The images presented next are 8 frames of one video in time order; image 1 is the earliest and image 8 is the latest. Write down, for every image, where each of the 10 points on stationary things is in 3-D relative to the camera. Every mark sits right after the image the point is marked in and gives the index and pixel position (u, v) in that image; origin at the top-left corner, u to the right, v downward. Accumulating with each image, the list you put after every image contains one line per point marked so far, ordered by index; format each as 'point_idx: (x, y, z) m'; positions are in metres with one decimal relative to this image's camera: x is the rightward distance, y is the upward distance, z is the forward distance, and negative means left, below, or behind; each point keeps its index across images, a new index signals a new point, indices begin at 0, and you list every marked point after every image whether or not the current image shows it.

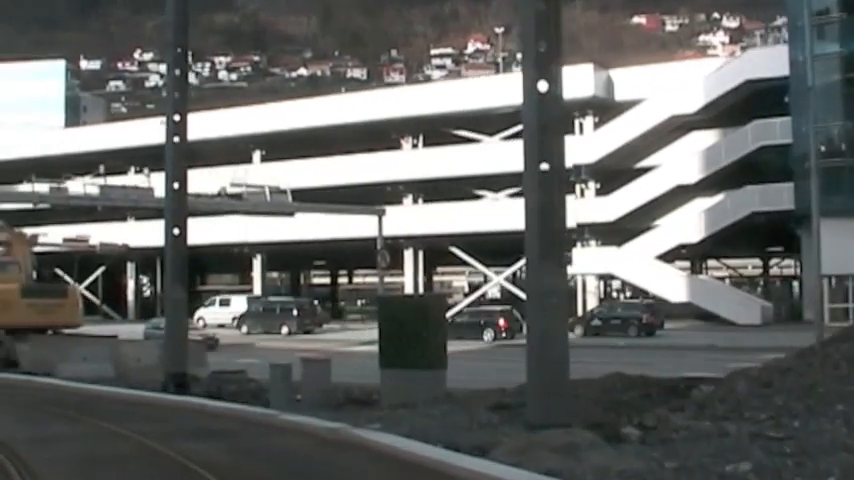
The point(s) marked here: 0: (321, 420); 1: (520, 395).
0: (-1.0, -1.7, +14.5) m
1: (+0.9, -1.5, +15.0) m
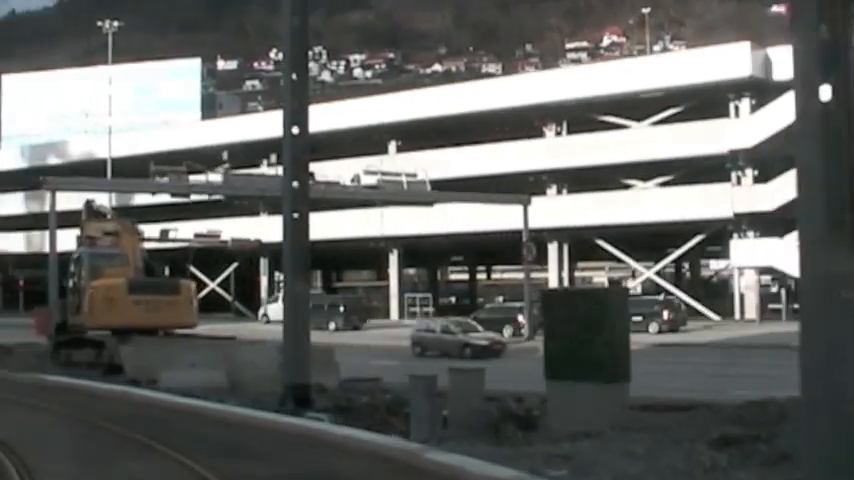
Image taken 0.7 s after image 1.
0: (+0.4, -1.5, +10.8) m
1: (+2.3, -1.3, +11.2) m
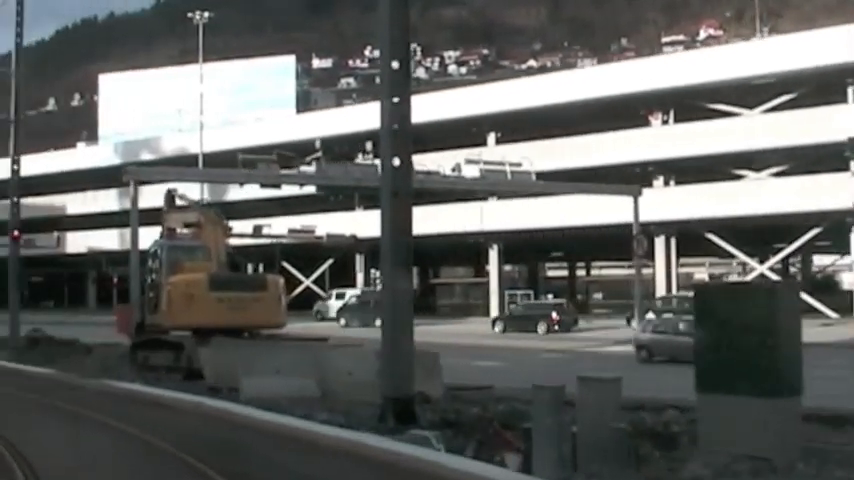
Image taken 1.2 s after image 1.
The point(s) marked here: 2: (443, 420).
0: (+1.2, -1.4, +8.2) m
1: (+3.1, -1.2, +8.4) m
2: (+0.2, -1.9, +16.5) m
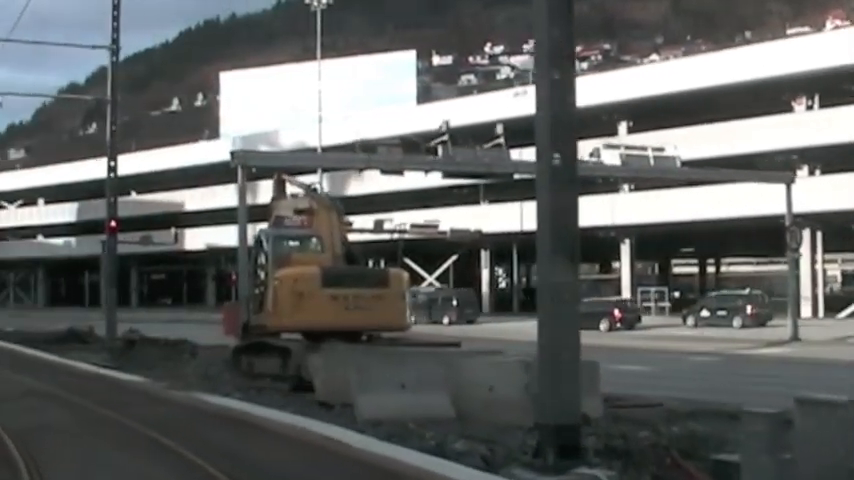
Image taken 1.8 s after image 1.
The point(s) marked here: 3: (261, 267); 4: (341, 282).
0: (+1.9, -1.3, +4.9) m
1: (+3.9, -1.0, +5.0) m
2: (+1.5, -1.8, +13.2) m
3: (-2.1, -0.3, +19.9) m
4: (-1.0, -0.5, +18.4) m
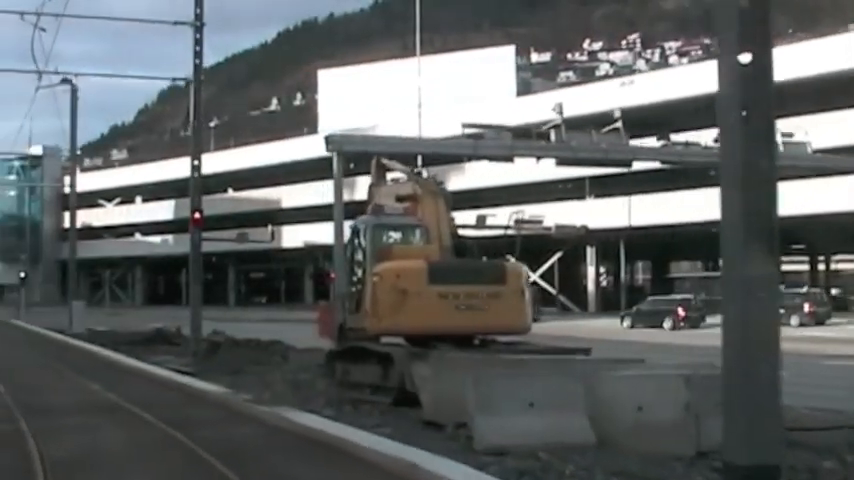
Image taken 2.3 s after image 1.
0: (+2.3, -1.2, +2.2) m
1: (+4.3, -0.9, +2.1) m
2: (+2.5, -1.6, +10.5) m
3: (-0.8, -0.2, +17.4) m
4: (+0.2, -0.4, +15.8) m
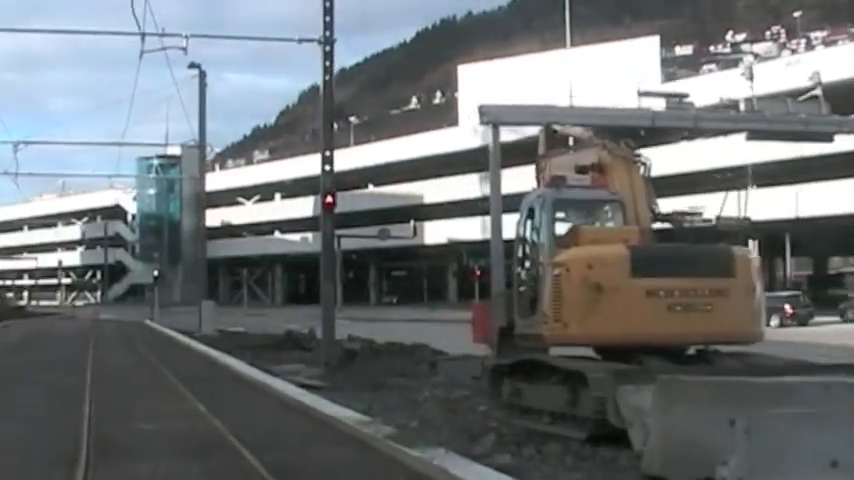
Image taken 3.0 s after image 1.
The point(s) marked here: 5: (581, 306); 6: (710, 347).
0: (+2.6, -1.0, -2.0) m
1: (+4.5, -0.8, -2.3) m
2: (+3.5, -1.5, +6.3) m
3: (+0.9, -0.1, +13.4) m
4: (+1.8, -0.2, +11.8) m
5: (+1.2, -0.5, +11.8) m
6: (+2.2, -0.8, +12.0) m
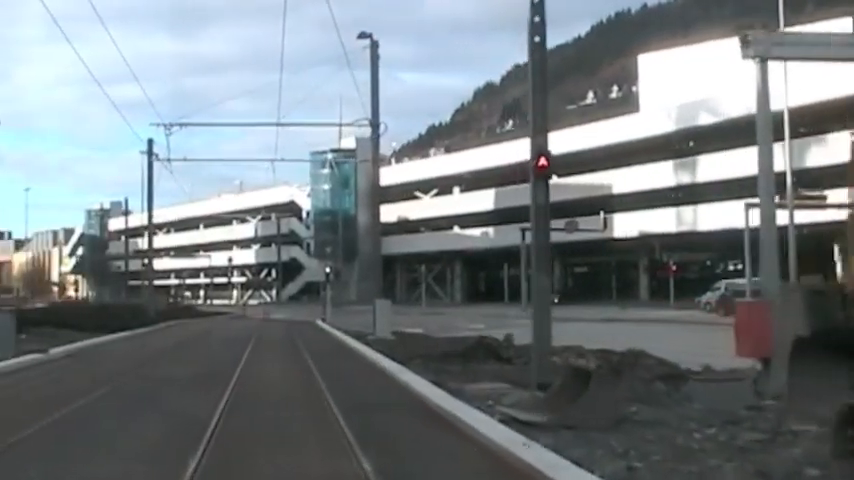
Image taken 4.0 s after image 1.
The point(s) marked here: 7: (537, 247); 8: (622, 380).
0: (+2.4, -0.8, -7.7) m
1: (+4.3, -0.5, -8.2) m
2: (+4.3, -1.2, +0.4) m
3: (+2.5, +0.2, +7.8) m
4: (+3.2, 0.0, +6.1) m
5: (+2.6, -0.3, +6.2) m
6: (+3.7, -0.6, +6.3) m
7: (+1.2, +0.1, +17.9) m
8: (+2.0, -1.4, +16.3) m
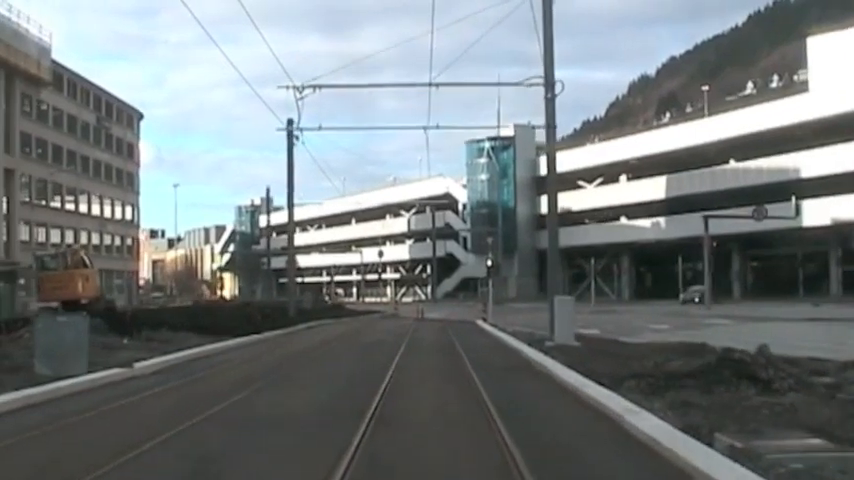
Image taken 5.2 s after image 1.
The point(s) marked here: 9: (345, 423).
0: (+1.6, -0.5, -14.7) m
1: (+3.5, -0.3, -15.4) m
2: (+4.3, -0.9, -6.9) m
3: (+3.2, +0.4, +0.7) m
4: (+3.7, +0.3, -1.1) m
5: (+3.1, 0.0, -1.0) m
6: (+4.2, -0.3, -1.0) m
7: (+3.0, +0.4, +10.8) m
8: (+3.6, -1.1, +9.2) m
9: (-1.1, -2.3, +19.6) m
